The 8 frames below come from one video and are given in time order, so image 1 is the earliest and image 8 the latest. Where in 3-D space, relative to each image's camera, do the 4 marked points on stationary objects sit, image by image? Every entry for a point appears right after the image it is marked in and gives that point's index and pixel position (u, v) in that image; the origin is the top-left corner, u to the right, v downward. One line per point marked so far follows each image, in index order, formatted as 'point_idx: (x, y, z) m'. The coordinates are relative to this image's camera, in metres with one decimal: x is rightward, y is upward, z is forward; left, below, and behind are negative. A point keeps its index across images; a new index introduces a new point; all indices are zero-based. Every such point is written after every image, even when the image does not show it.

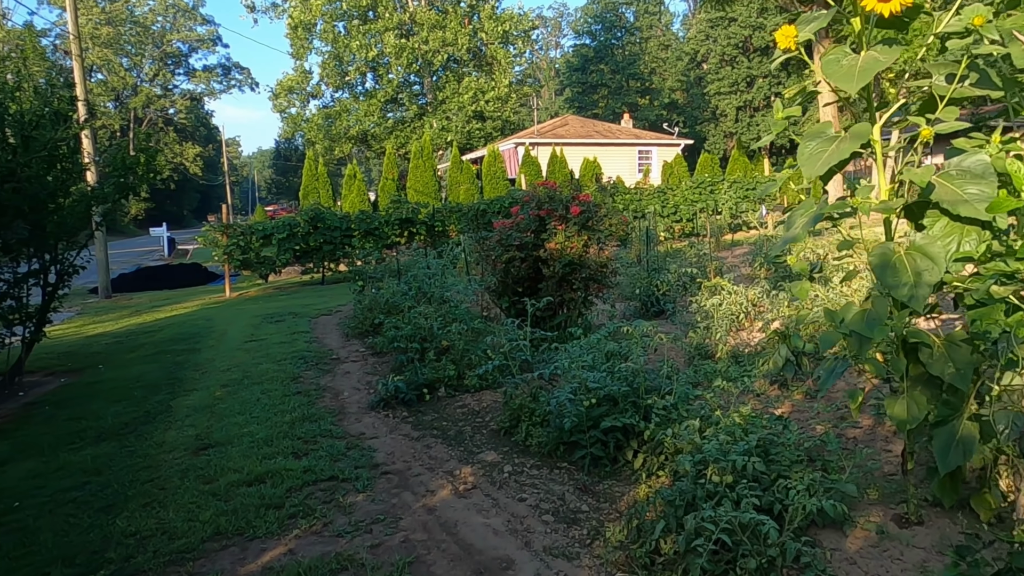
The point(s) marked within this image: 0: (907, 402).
0: (+1.3, -0.4, +2.2) m
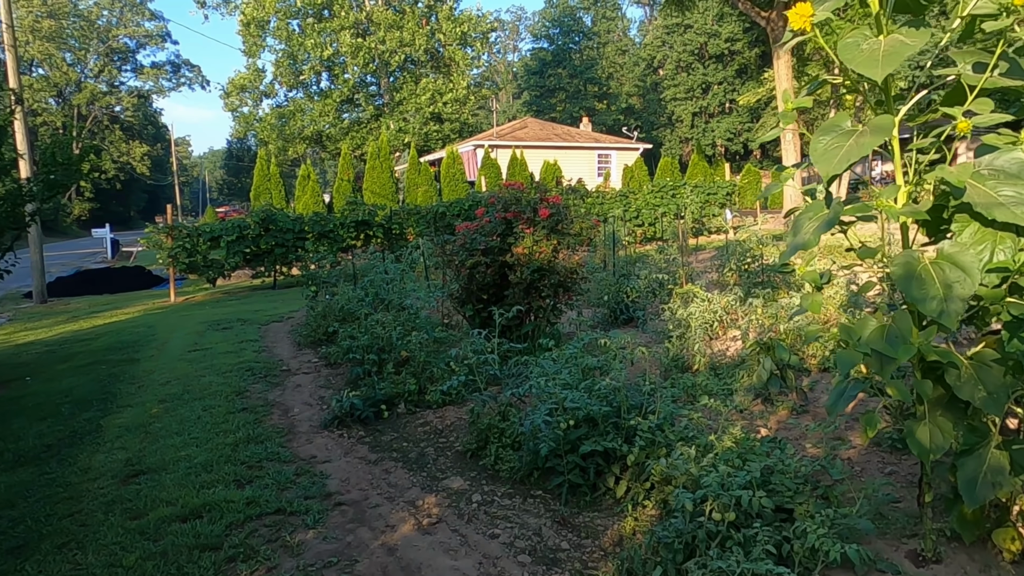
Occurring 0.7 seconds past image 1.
0: (+1.2, -0.4, +2.0) m
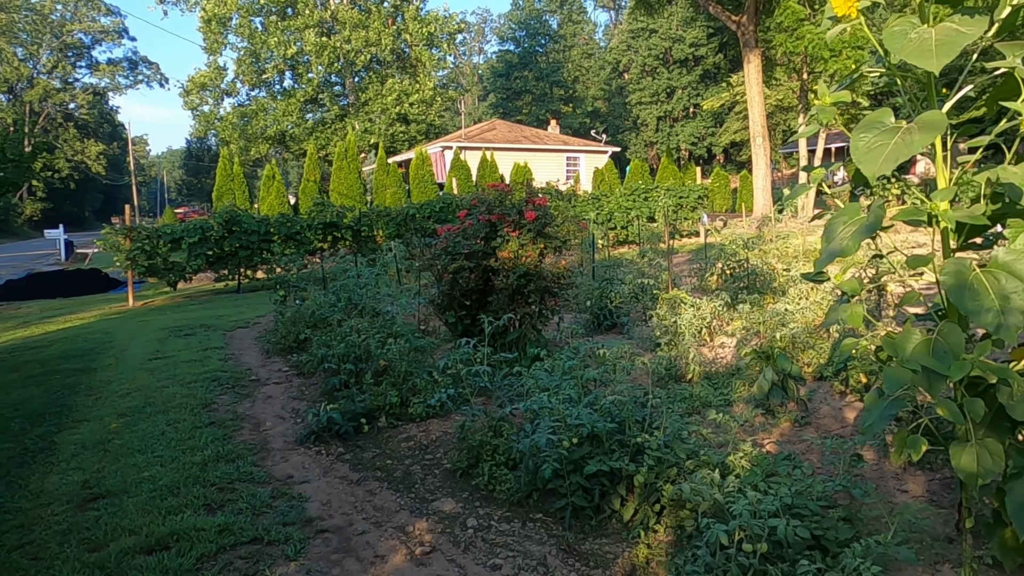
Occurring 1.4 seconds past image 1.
0: (+1.3, -0.4, +1.8) m
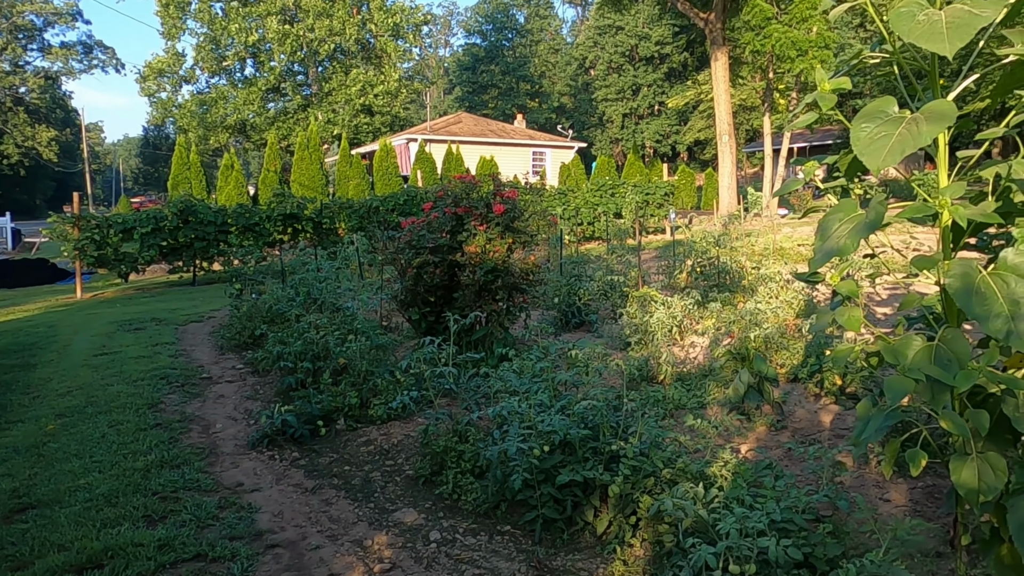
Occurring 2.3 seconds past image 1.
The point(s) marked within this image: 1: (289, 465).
0: (+1.2, -0.5, +1.7) m
1: (-1.2, -1.0, +3.7) m
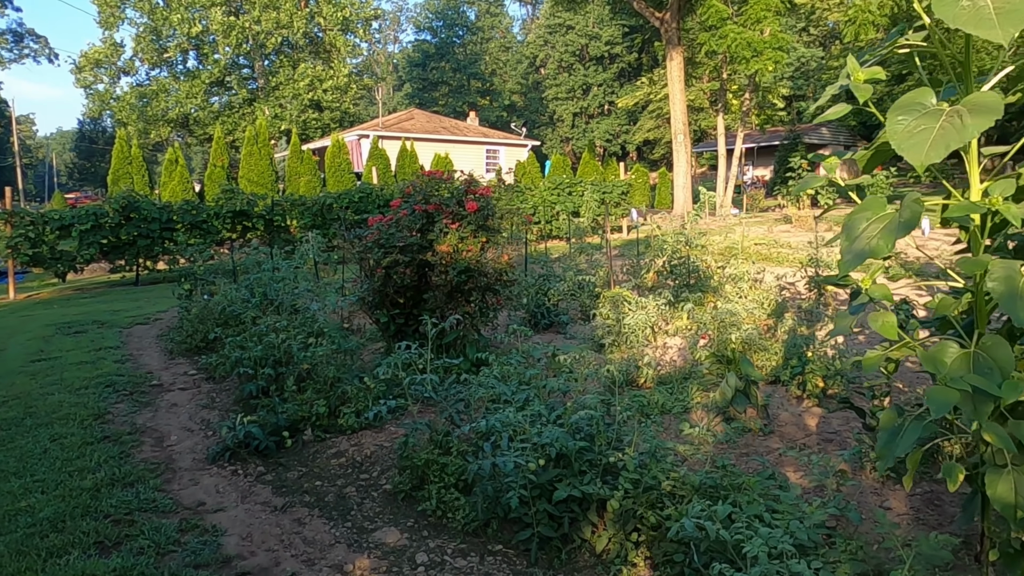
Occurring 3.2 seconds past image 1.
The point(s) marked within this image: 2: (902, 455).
0: (+1.2, -0.5, +1.7) m
1: (-1.3, -1.0, +3.4) m
2: (+1.0, -0.4, +1.8) m
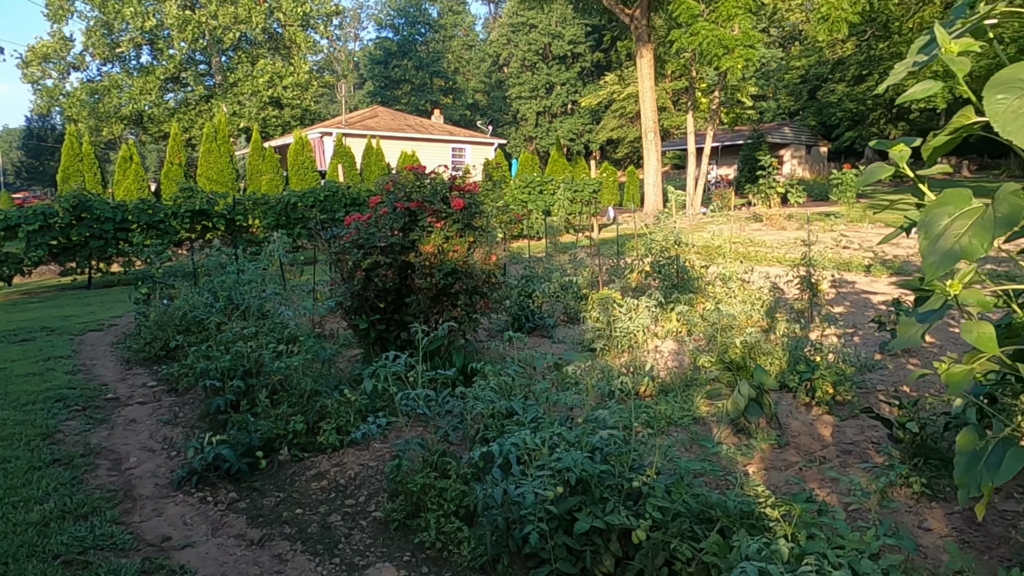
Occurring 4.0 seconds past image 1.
0: (+1.3, -0.5, +1.4) m
1: (-1.3, -1.0, +3.1) m
2: (+1.1, -0.5, +1.5) m
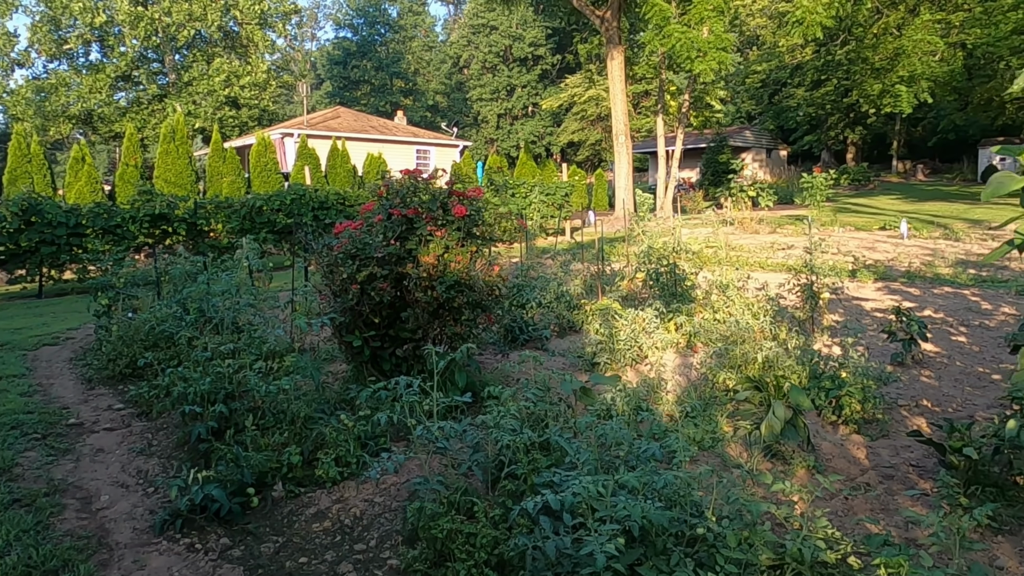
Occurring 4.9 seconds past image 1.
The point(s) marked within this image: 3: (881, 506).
0: (+1.5, -0.5, +1.3) m
1: (-1.2, -1.1, +2.7) m
2: (+1.3, -0.5, +1.3) m
3: (+1.5, -0.9, +2.8) m
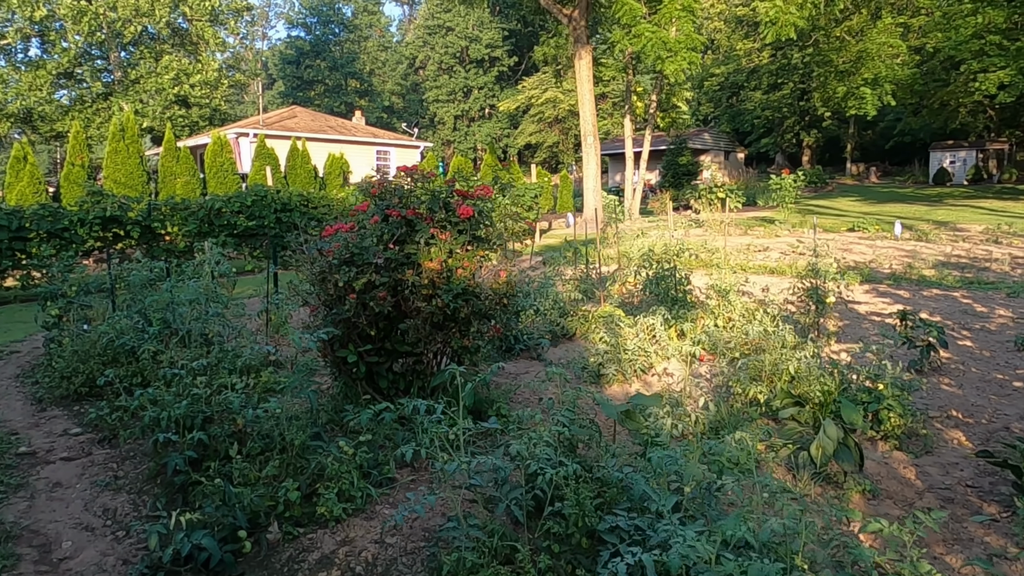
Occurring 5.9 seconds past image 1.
0: (+1.8, -0.6, +1.0) m
1: (-1.1, -1.2, +2.4) m
2: (+1.5, -0.6, +1.1) m
3: (+1.7, -0.9, +2.5) m
